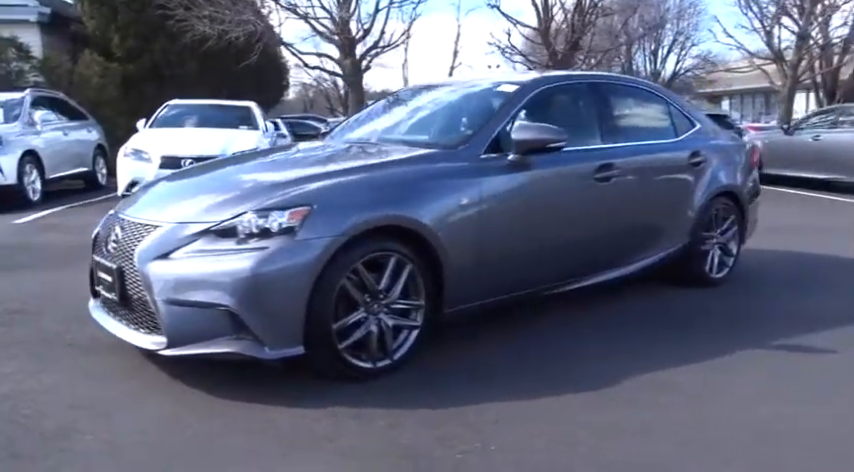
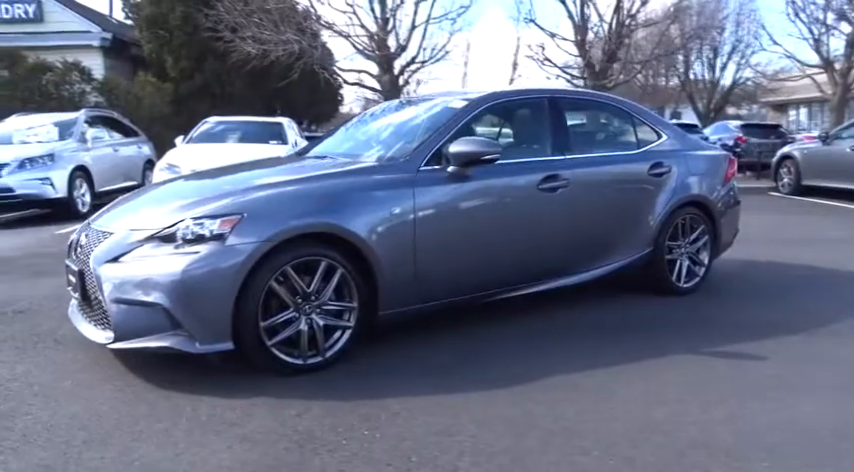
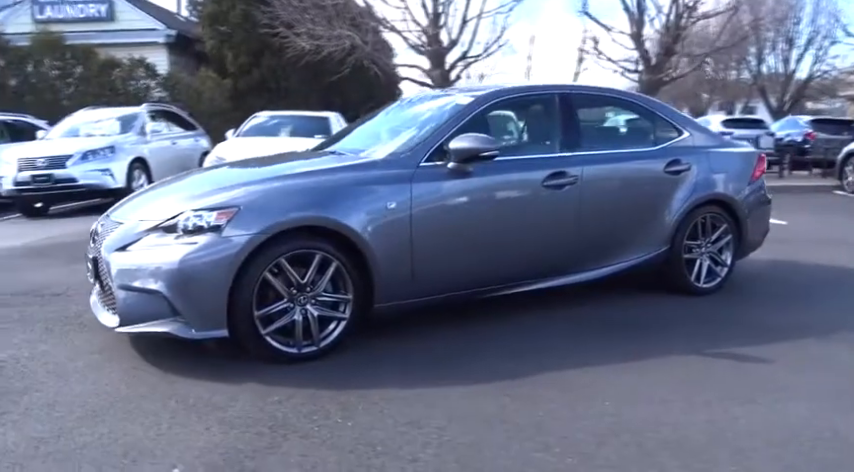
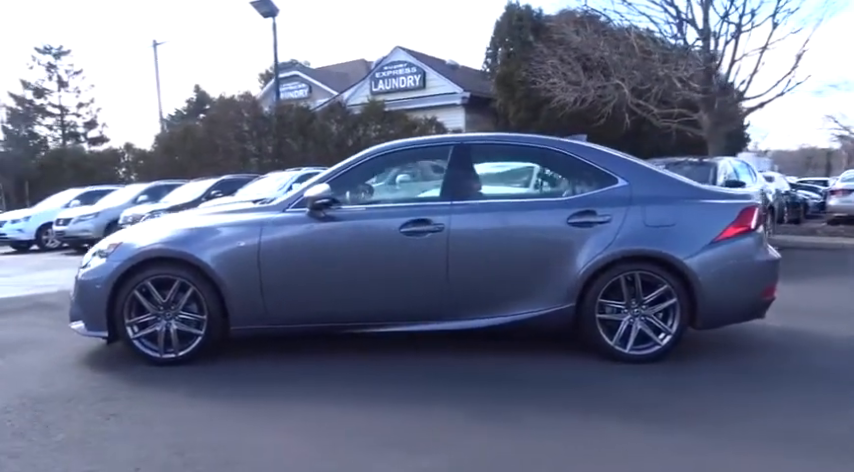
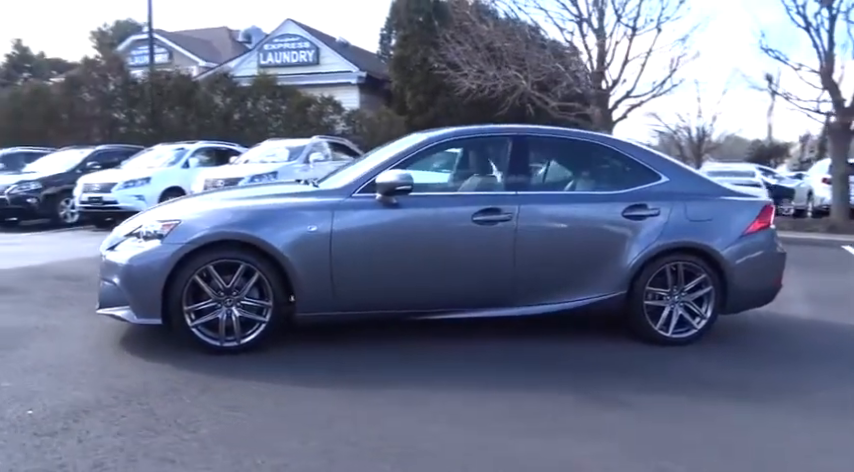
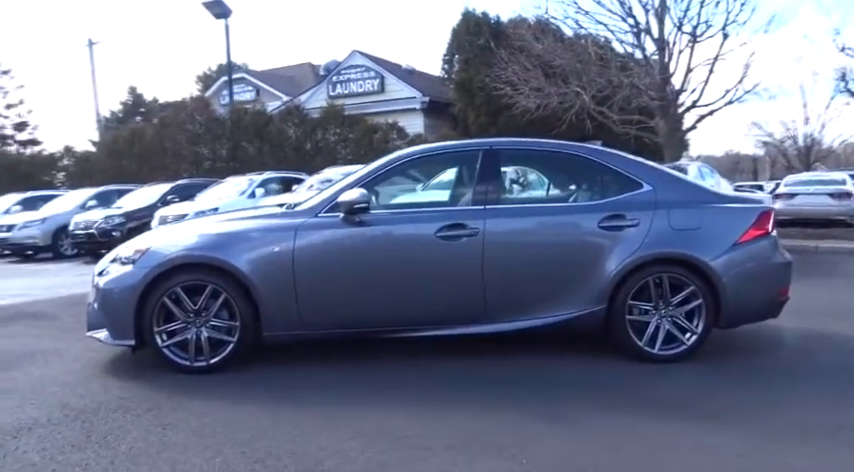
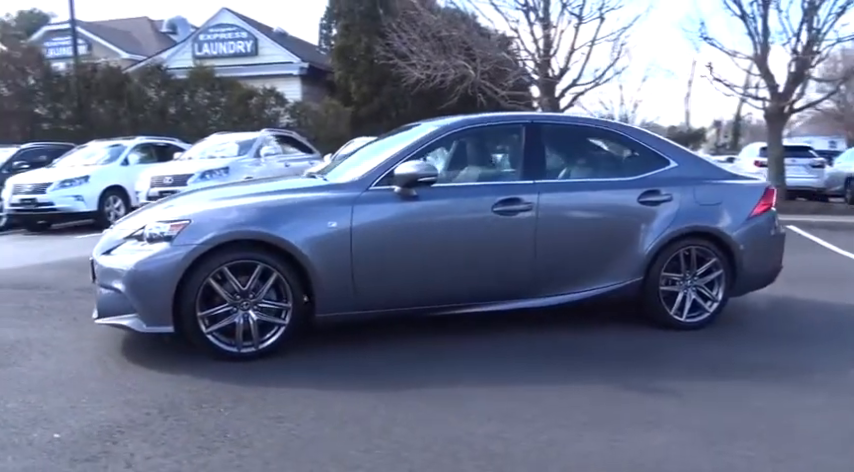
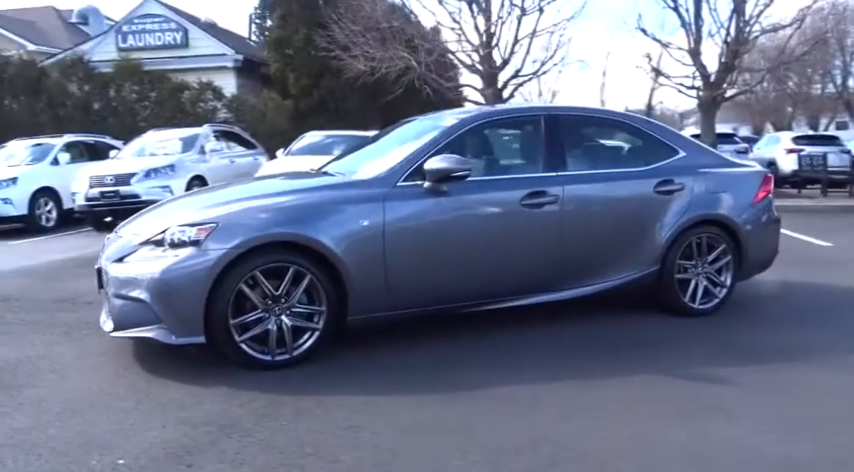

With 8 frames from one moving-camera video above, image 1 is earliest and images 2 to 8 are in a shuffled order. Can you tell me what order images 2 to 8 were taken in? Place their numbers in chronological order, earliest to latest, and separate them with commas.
2, 3, 8, 7, 5, 6, 4
